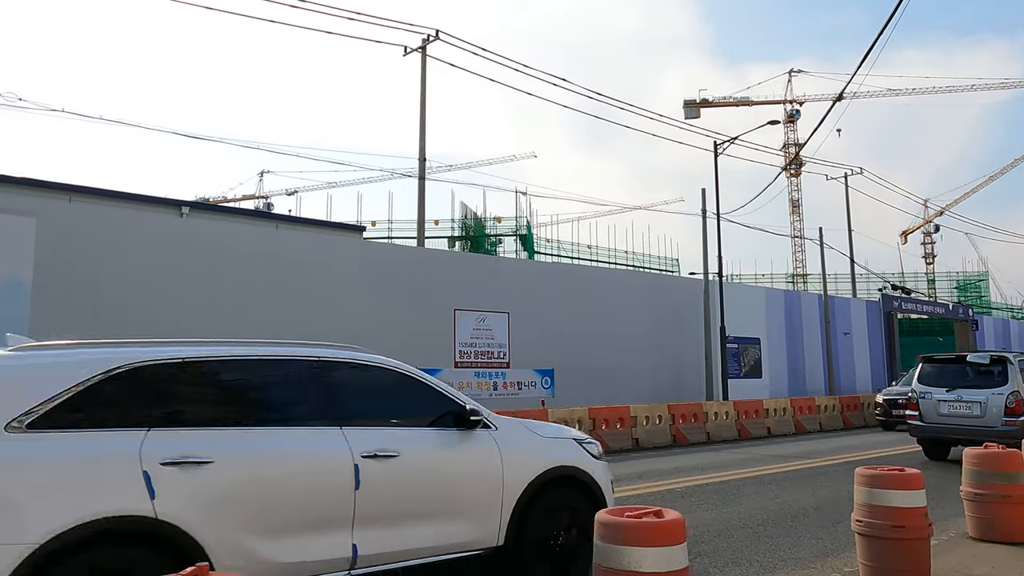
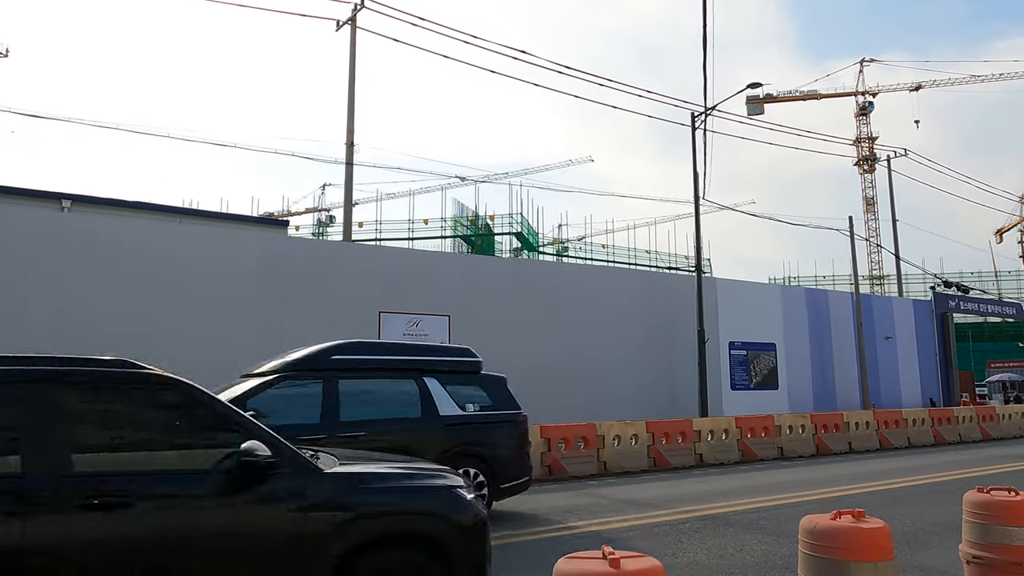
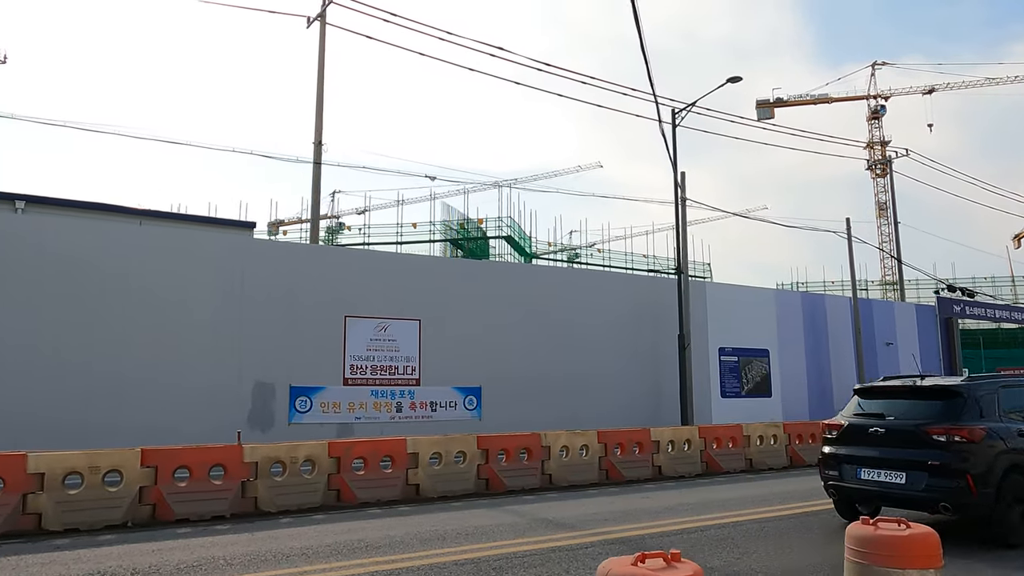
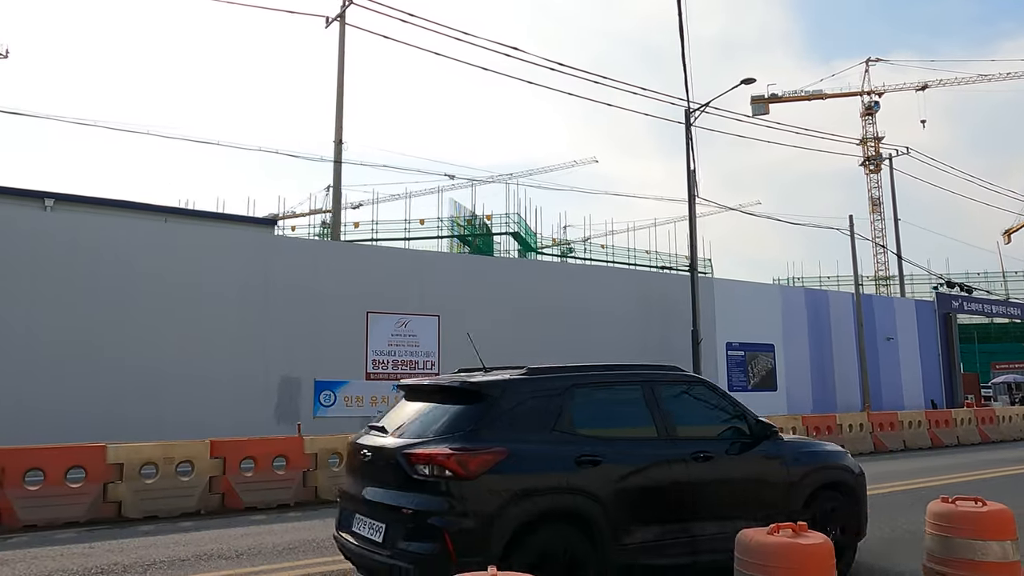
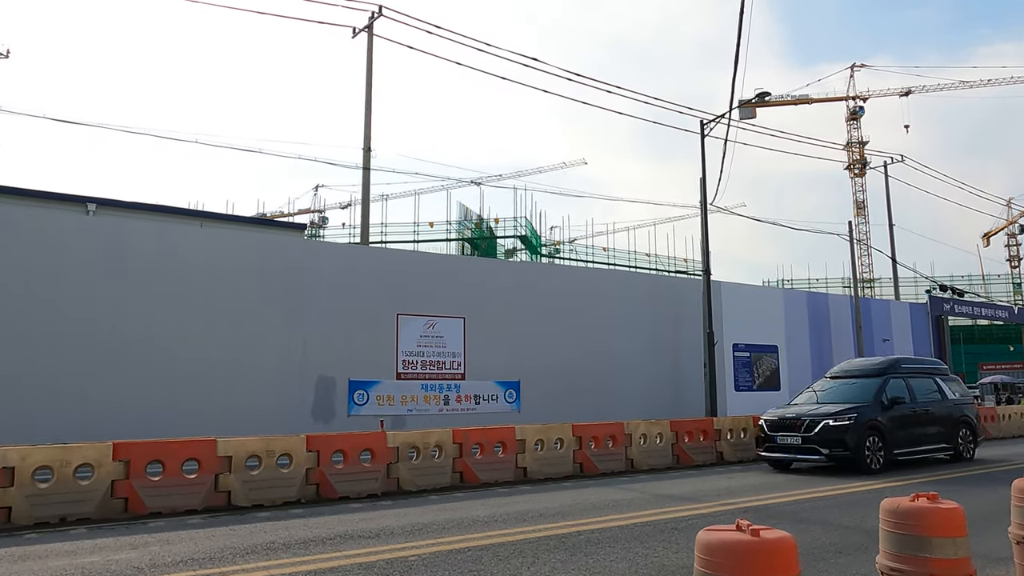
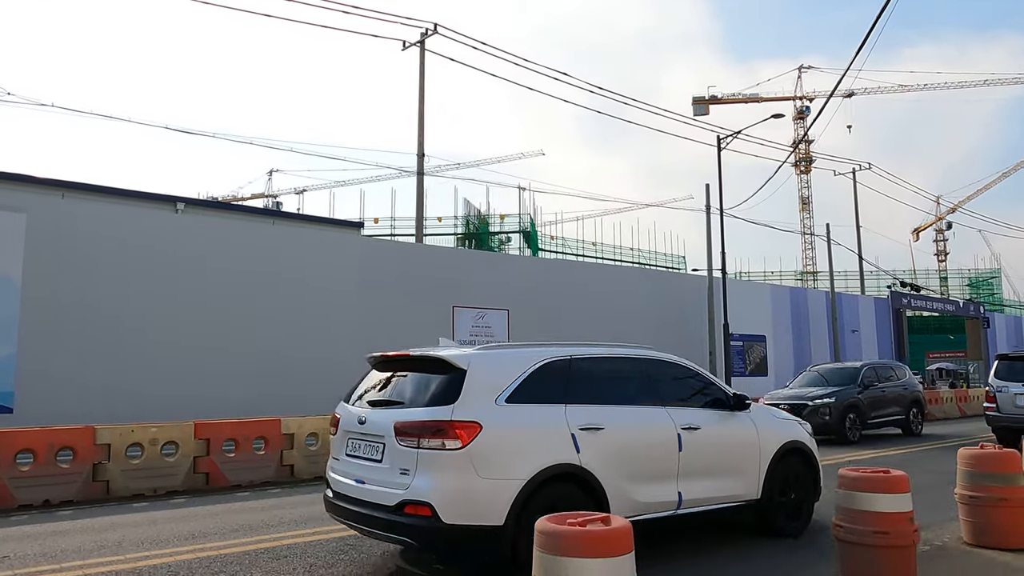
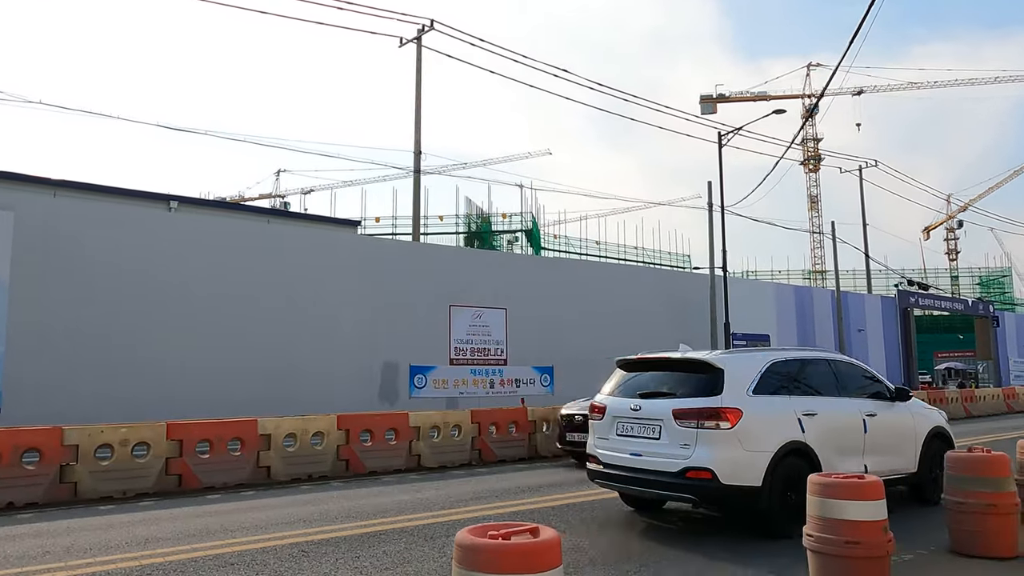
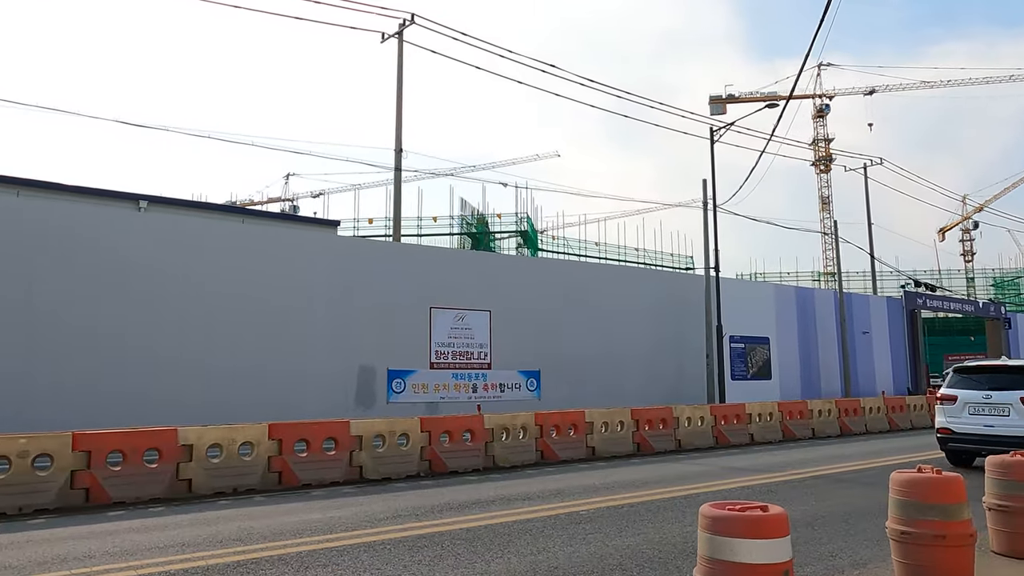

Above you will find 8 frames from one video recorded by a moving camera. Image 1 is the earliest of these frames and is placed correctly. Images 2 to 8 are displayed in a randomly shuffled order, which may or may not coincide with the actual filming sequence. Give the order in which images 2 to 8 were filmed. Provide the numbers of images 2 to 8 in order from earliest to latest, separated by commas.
6, 7, 8, 5, 2, 4, 3
